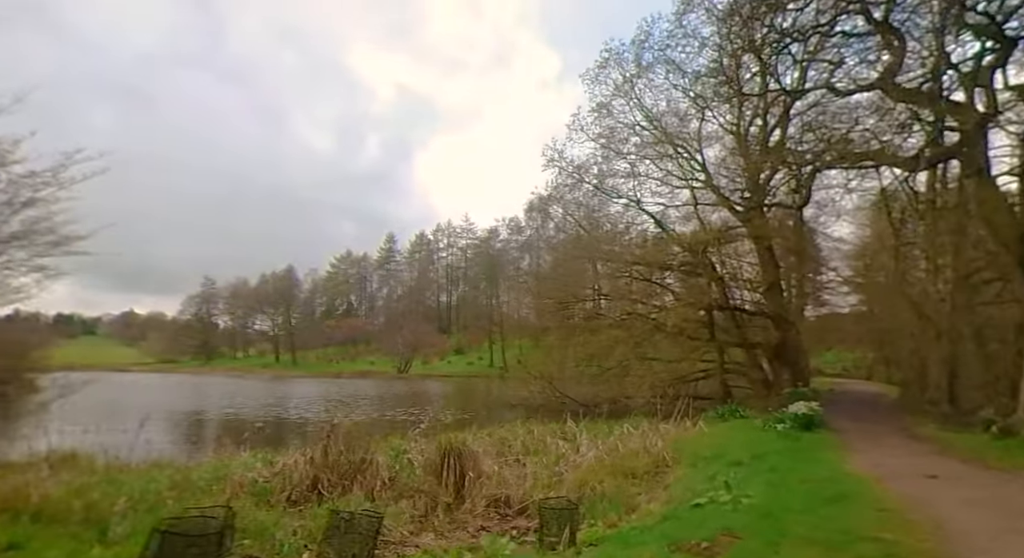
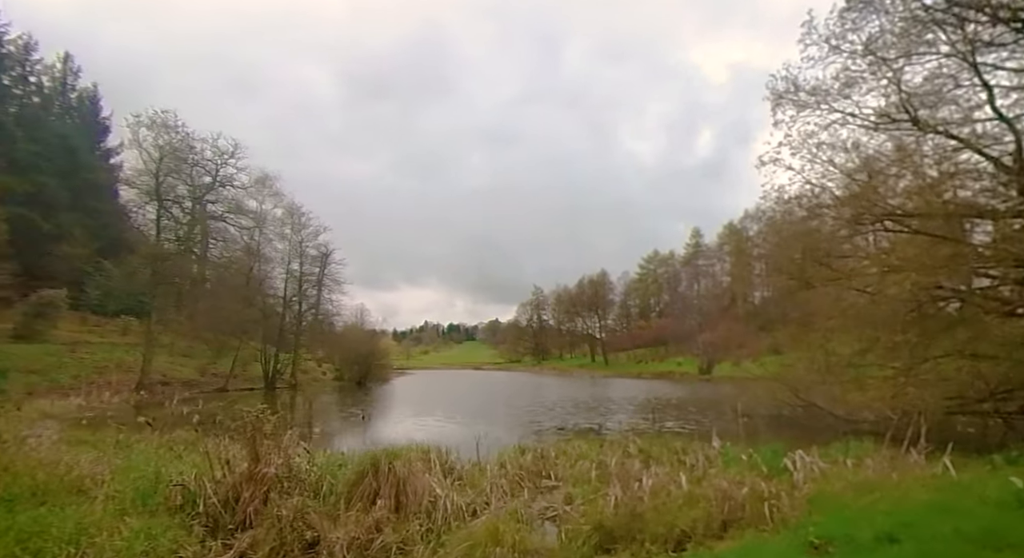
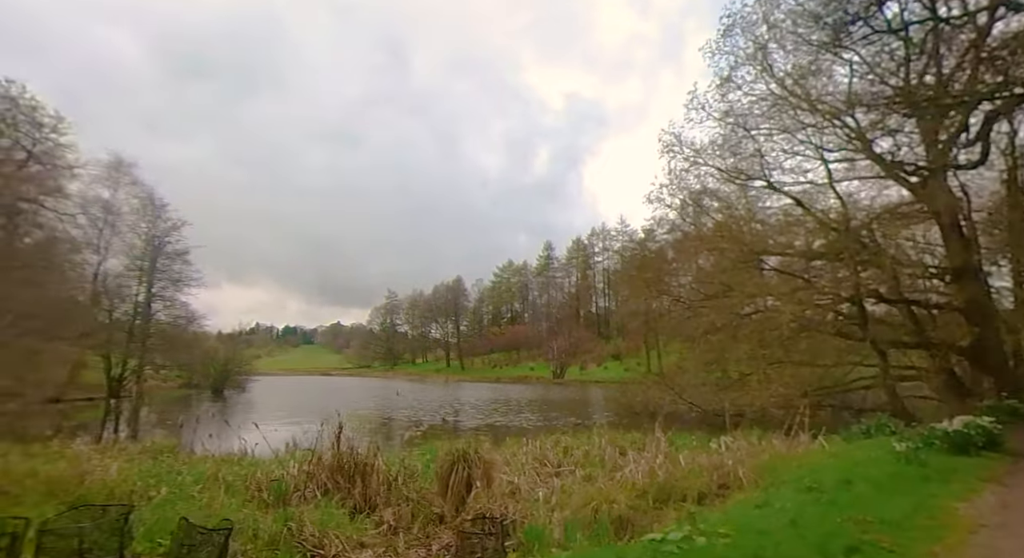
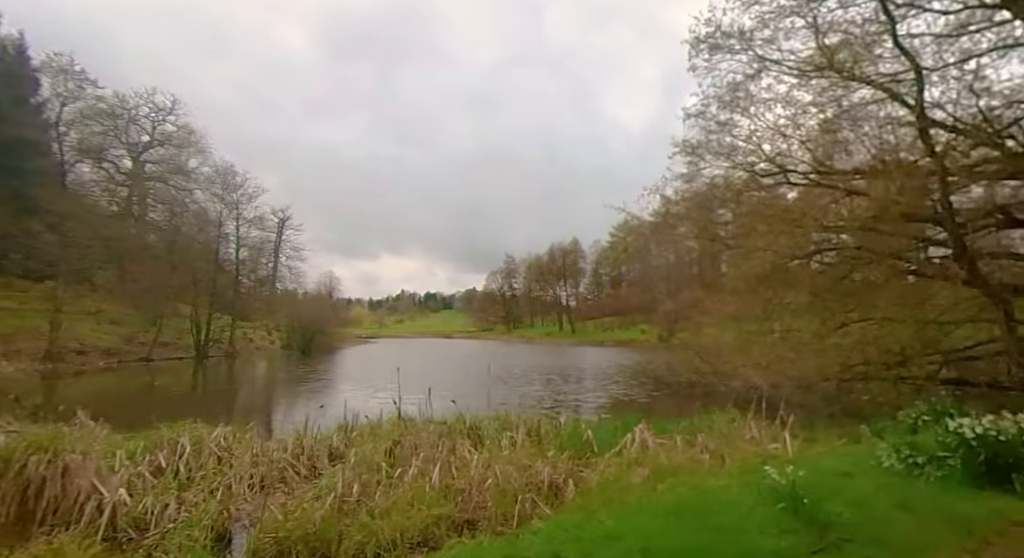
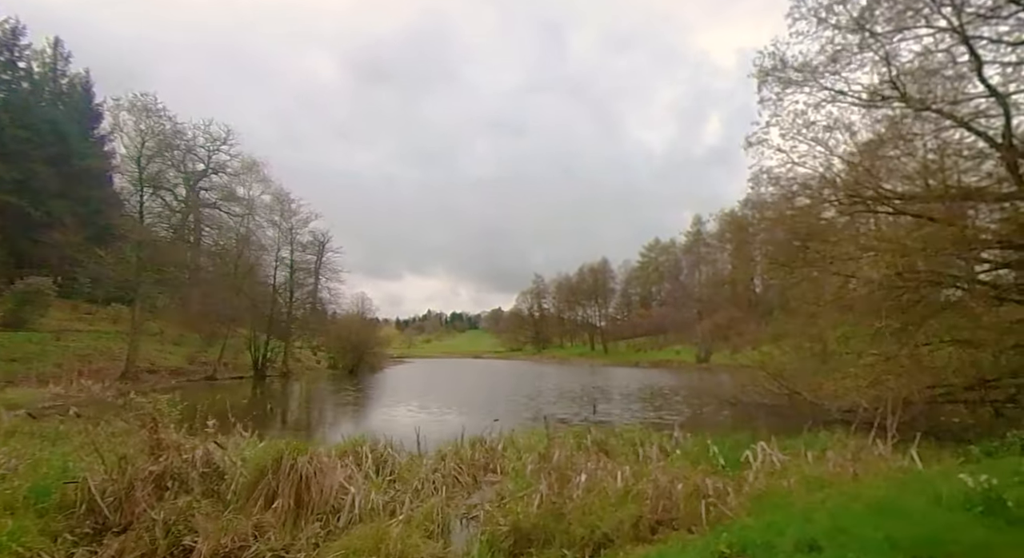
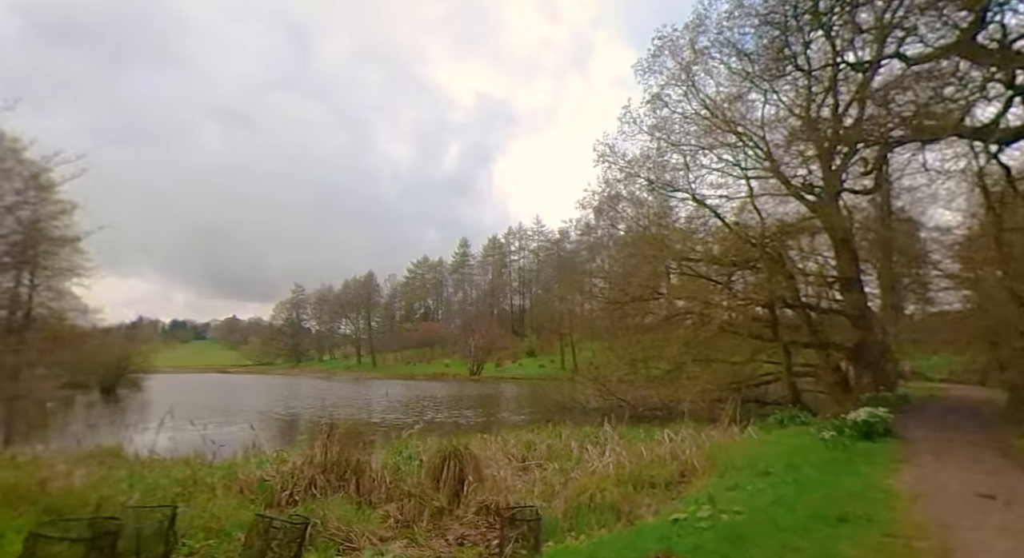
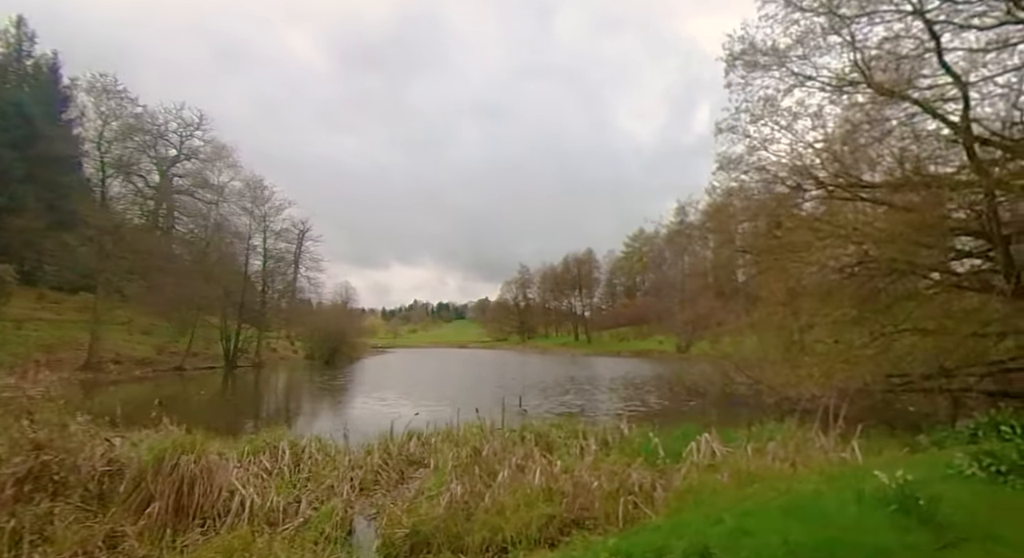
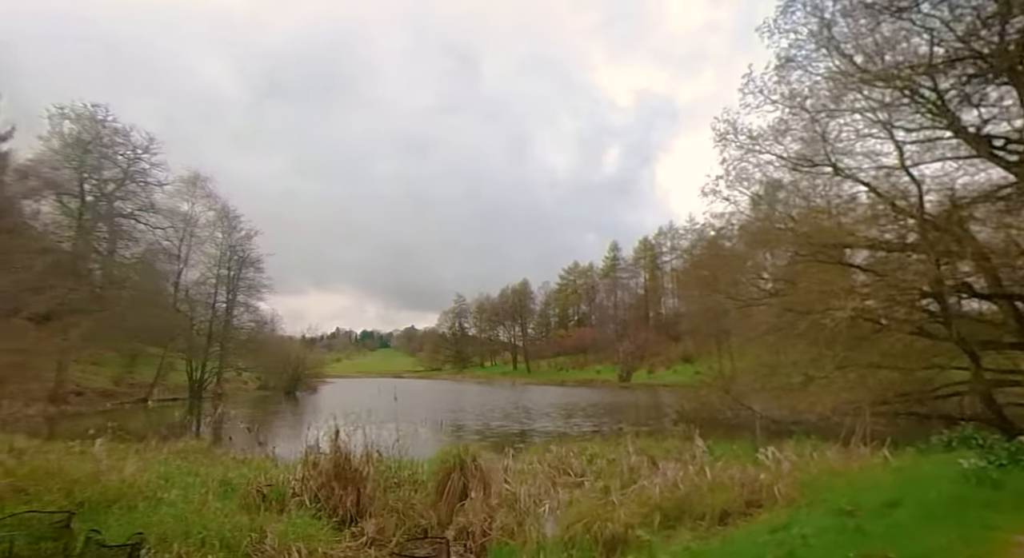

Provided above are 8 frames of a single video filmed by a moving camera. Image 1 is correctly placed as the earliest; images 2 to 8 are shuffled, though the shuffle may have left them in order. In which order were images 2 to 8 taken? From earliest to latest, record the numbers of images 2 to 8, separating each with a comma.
6, 3, 8, 2, 5, 7, 4
